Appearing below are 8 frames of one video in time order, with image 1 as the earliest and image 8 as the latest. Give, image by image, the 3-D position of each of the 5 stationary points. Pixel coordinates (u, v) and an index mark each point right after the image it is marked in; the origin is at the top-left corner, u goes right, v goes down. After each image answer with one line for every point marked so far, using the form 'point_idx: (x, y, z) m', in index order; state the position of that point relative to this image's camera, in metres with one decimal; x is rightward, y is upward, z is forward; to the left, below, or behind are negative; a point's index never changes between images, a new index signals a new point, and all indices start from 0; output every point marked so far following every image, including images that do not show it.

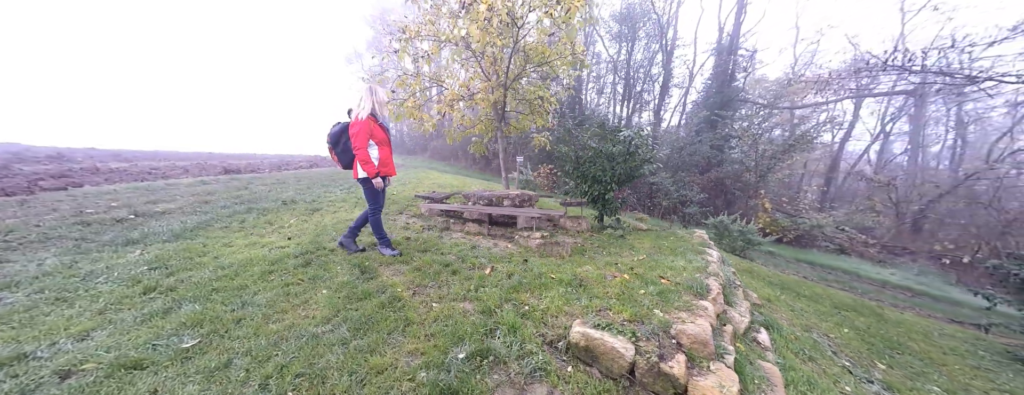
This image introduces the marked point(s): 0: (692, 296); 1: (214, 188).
0: (+1.6, -0.9, +2.4) m
1: (-7.4, +0.2, +6.8) m
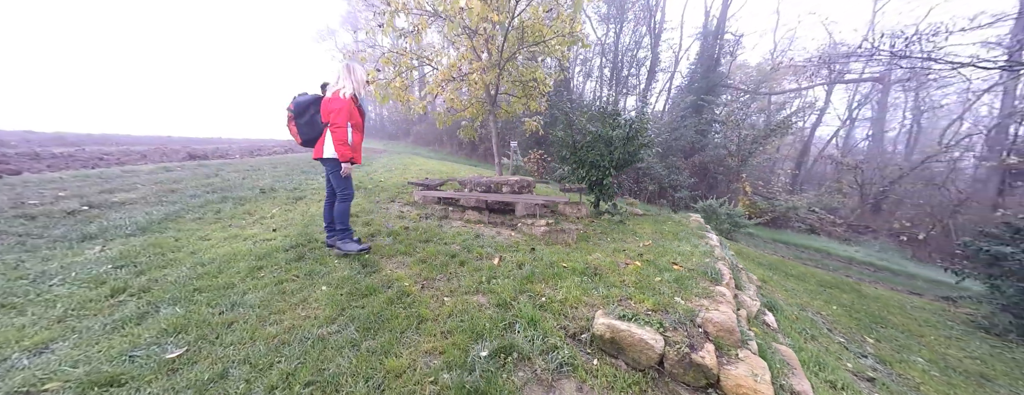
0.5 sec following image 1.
0: (+1.7, -0.7, +2.3) m
1: (-7.6, +0.5, +6.2) m
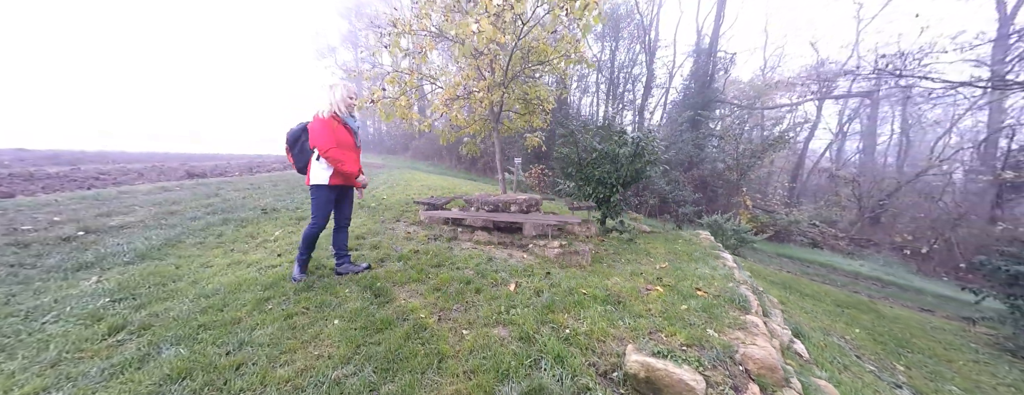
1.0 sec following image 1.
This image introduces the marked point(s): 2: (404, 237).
0: (+1.9, -0.9, +2.3) m
1: (-7.4, 0.0, +6.1) m
2: (-1.6, -0.6, +4.2) m
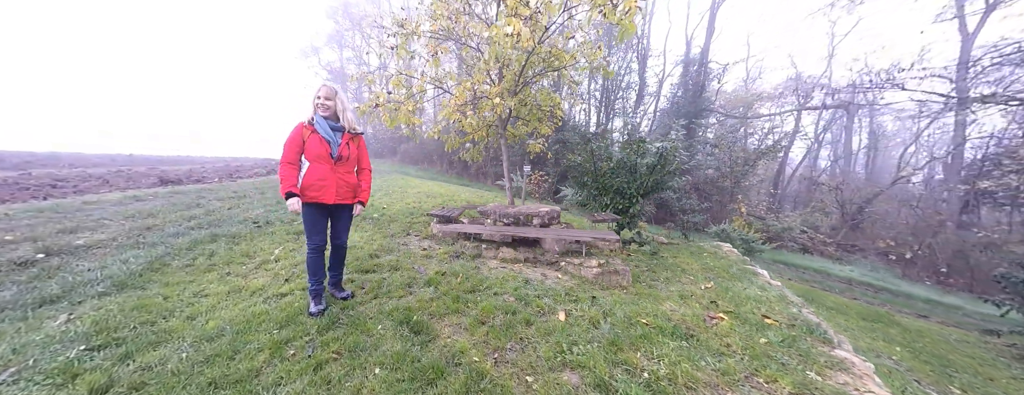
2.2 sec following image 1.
0: (+2.3, -1.1, +2.1) m
1: (-7.1, -0.2, +5.5) m
2: (-1.2, -0.8, +3.8) m
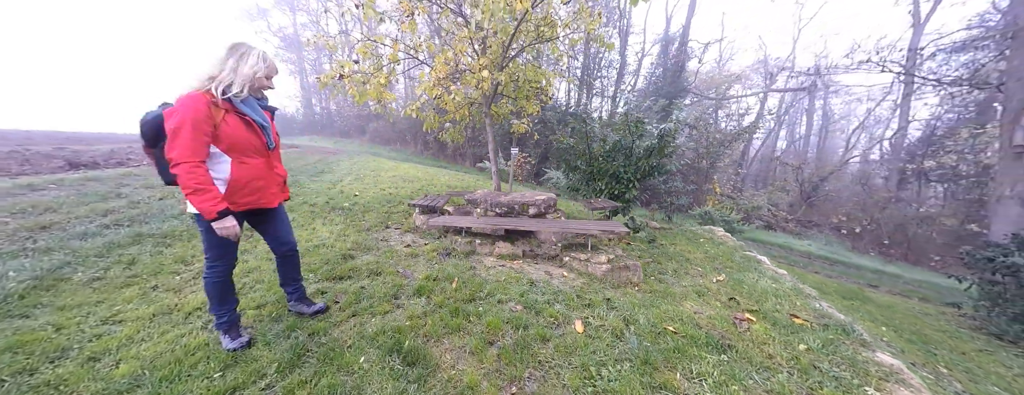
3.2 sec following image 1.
0: (+2.5, -1.0, +1.9) m
1: (-7.3, 0.0, +4.4) m
2: (-1.3, -0.7, +3.3) m
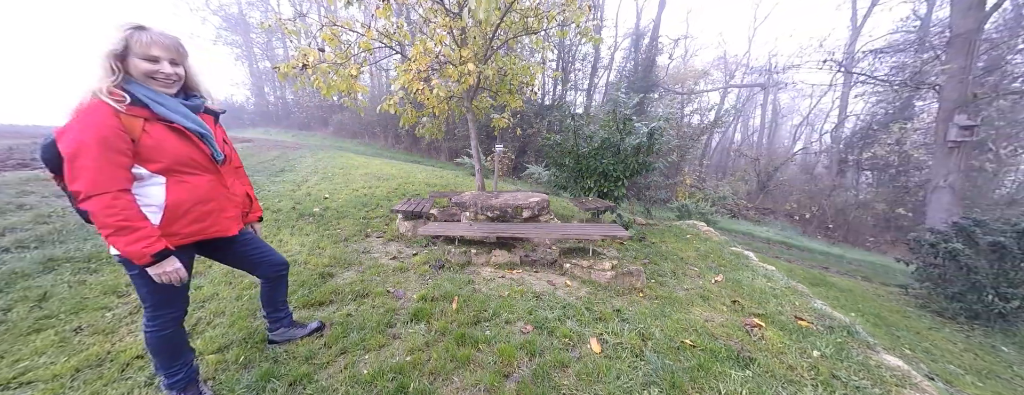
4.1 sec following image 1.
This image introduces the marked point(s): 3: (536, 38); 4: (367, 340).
0: (+2.6, -1.1, +2.0) m
1: (-7.4, -0.2, +3.5) m
2: (-1.3, -0.8, +3.0) m
3: (+0.5, +3.3, +5.6) m
4: (-1.0, -1.0, +1.9) m
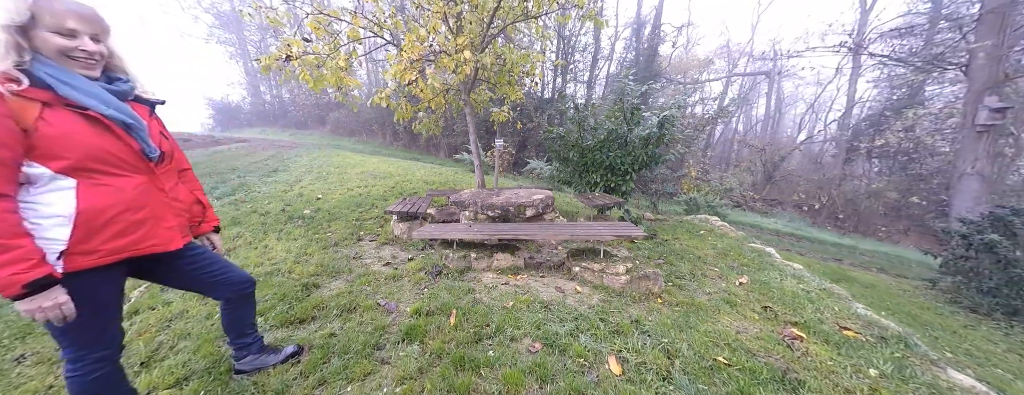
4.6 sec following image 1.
0: (+2.6, -1.0, +1.7) m
1: (-7.4, -0.3, +3.3) m
2: (-1.2, -0.8, +2.7) m
3: (+0.5, +3.3, +5.3) m
4: (-1.0, -1.0, +1.7) m
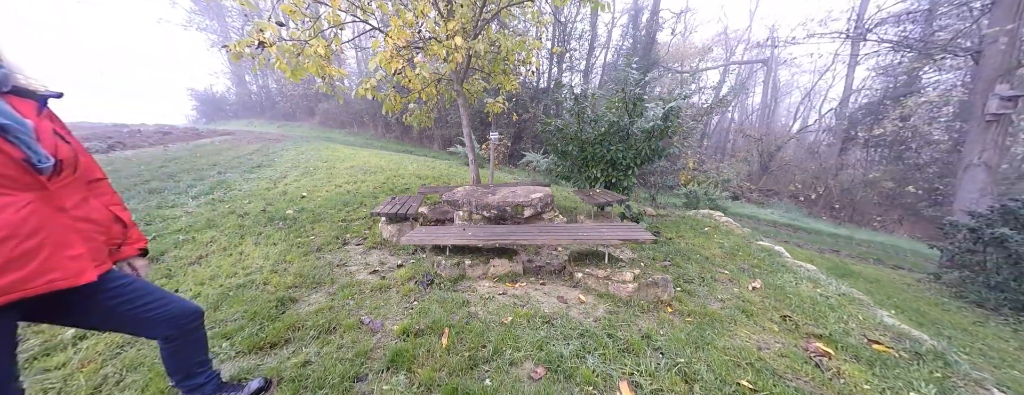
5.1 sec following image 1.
0: (+2.6, -1.1, +1.5) m
1: (-7.4, -0.4, +2.9) m
2: (-1.3, -0.8, +2.5) m
3: (+0.4, +3.4, +4.9) m
4: (-1.0, -1.1, +1.4) m
